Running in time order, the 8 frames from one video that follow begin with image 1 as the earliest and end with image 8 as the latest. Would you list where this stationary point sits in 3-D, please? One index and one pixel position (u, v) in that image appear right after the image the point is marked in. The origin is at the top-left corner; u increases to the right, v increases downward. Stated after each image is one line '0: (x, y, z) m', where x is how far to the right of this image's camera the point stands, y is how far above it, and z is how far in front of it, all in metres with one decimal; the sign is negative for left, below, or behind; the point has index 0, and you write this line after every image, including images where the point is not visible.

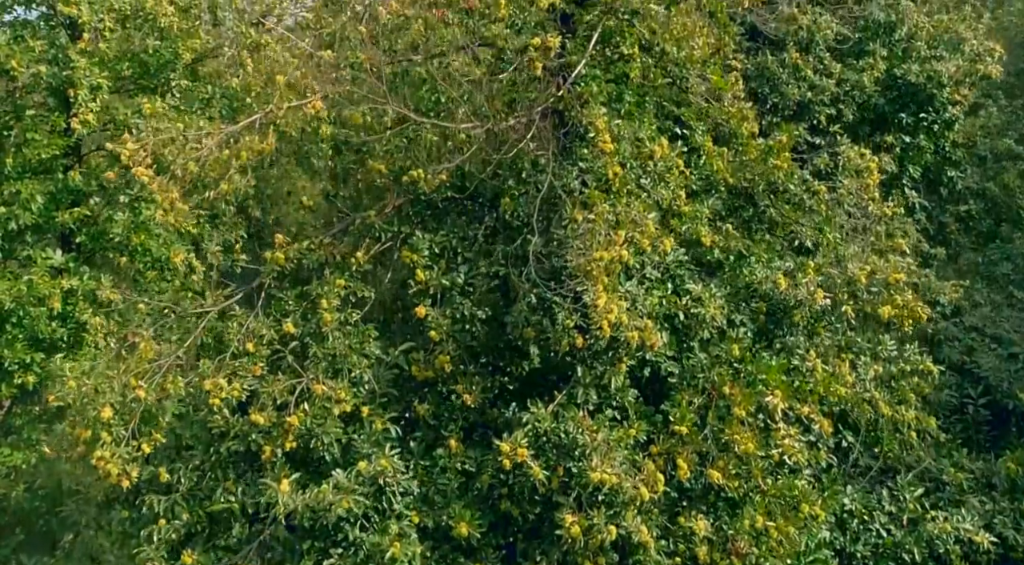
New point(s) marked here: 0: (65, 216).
0: (-4.1, +0.6, +9.9) m
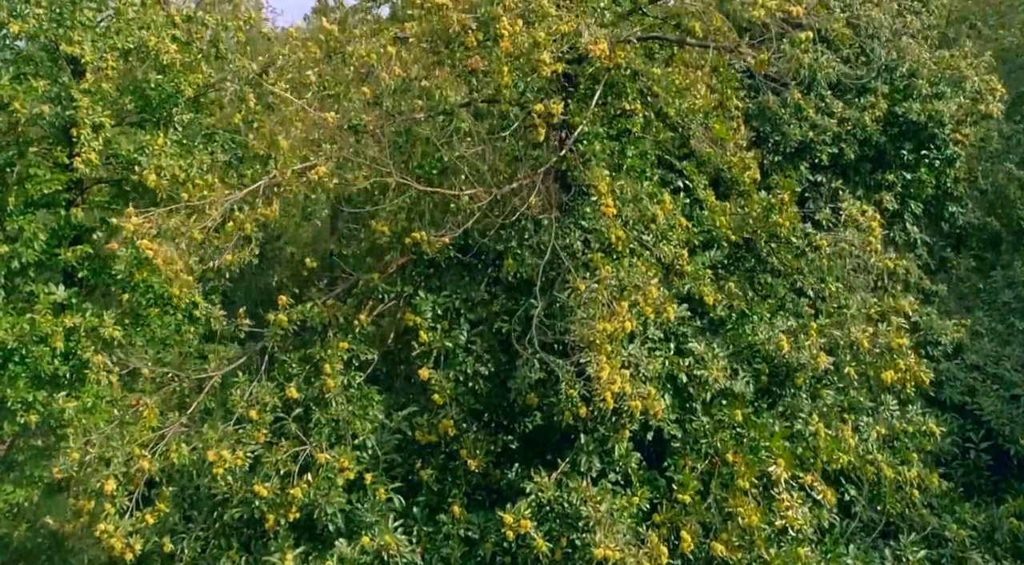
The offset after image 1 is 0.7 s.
0: (-4.1, +0.3, +9.9) m
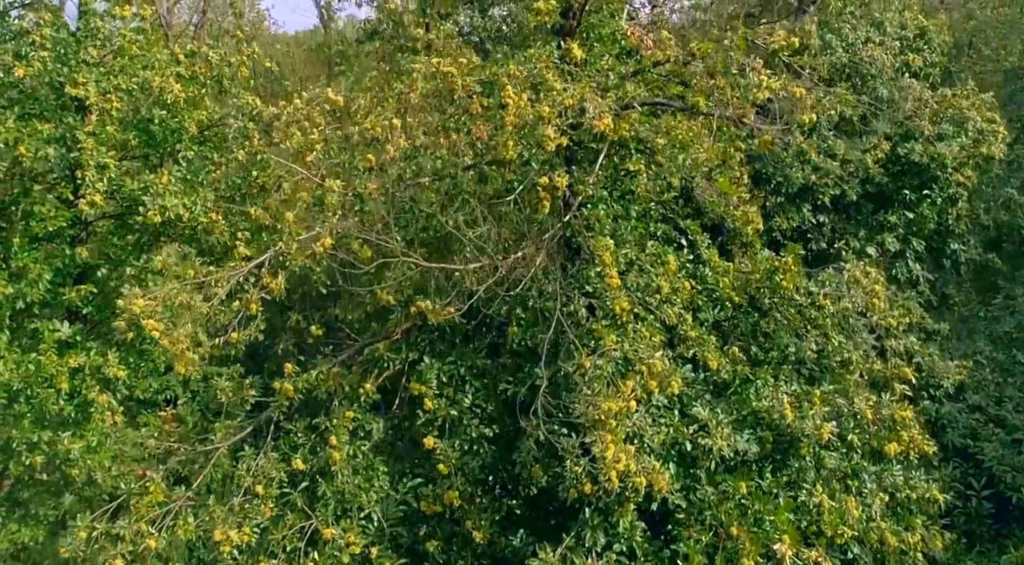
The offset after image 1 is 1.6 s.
0: (-4.0, -0.1, +10.0) m
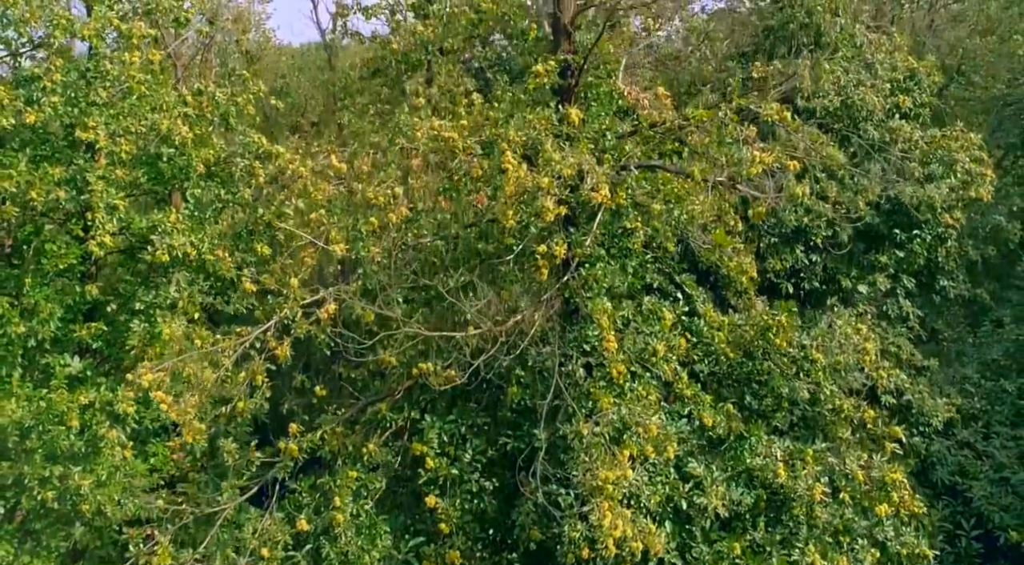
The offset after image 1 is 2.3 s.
0: (-4.0, -0.5, +10.2) m
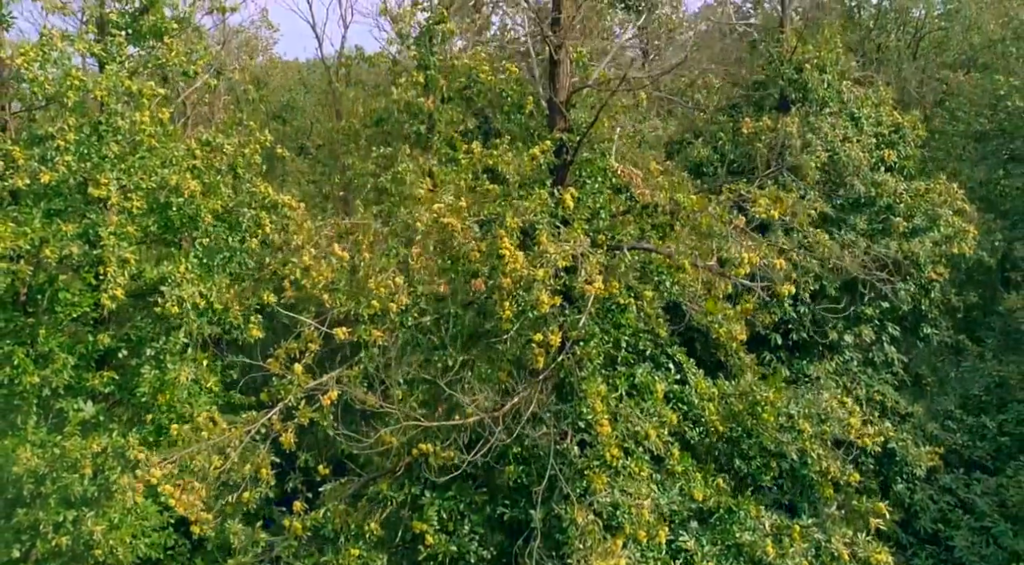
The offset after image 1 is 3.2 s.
0: (-4.0, -1.0, +10.5) m
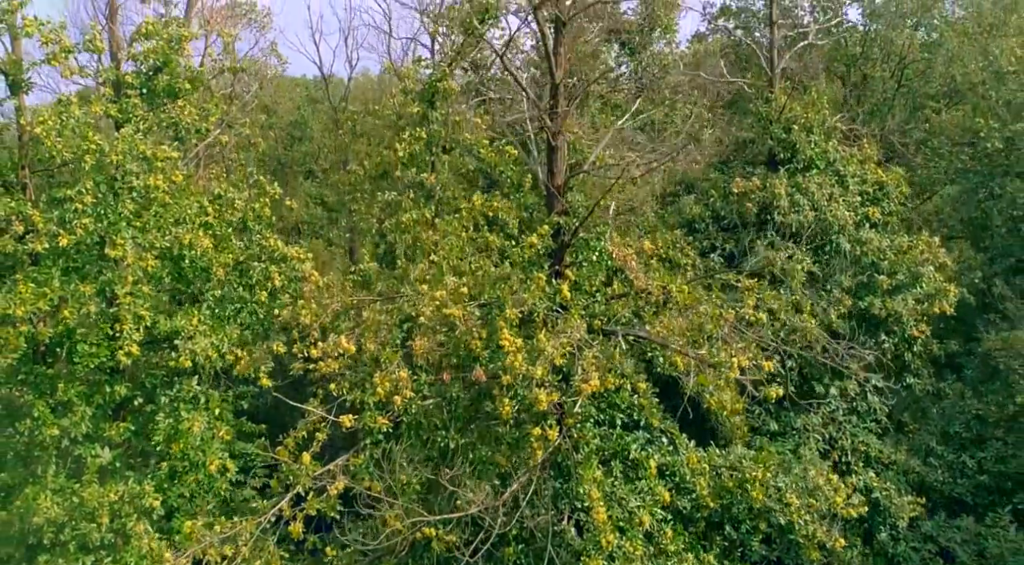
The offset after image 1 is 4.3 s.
0: (-4.0, -1.6, +11.0) m
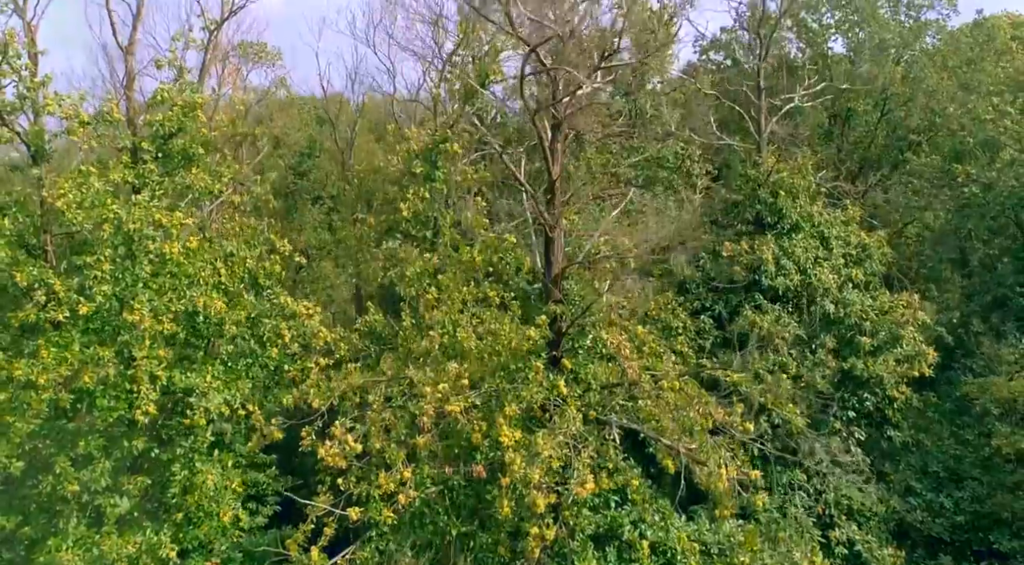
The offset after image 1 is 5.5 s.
0: (-4.0, -2.3, +11.5) m
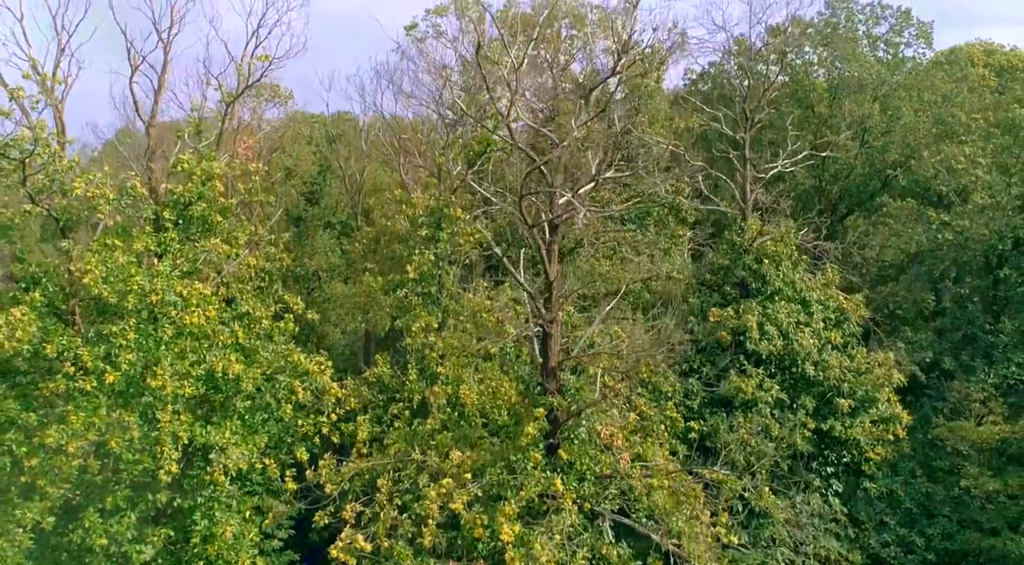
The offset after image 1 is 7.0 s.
0: (-4.0, -3.2, +12.4) m
